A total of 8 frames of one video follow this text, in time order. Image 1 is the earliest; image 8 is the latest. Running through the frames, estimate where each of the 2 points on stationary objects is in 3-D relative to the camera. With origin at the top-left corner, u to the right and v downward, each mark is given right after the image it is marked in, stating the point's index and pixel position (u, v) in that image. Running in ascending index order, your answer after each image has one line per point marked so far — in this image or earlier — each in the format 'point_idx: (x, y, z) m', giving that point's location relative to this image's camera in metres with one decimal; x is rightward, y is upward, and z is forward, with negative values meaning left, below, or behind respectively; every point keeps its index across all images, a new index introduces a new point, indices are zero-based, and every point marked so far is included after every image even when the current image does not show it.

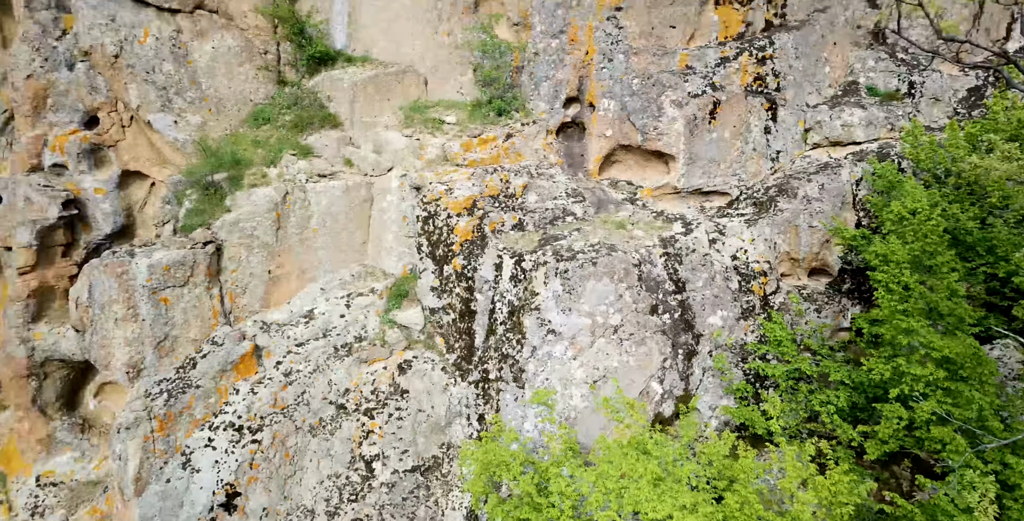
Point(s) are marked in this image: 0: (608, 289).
0: (+0.9, -0.3, +6.1) m
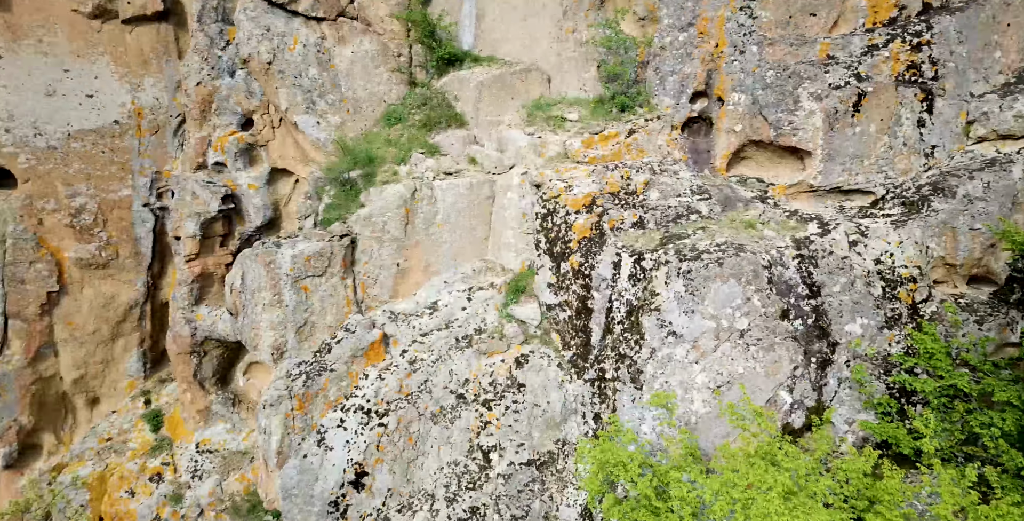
0: (+2.1, -0.3, +5.8) m
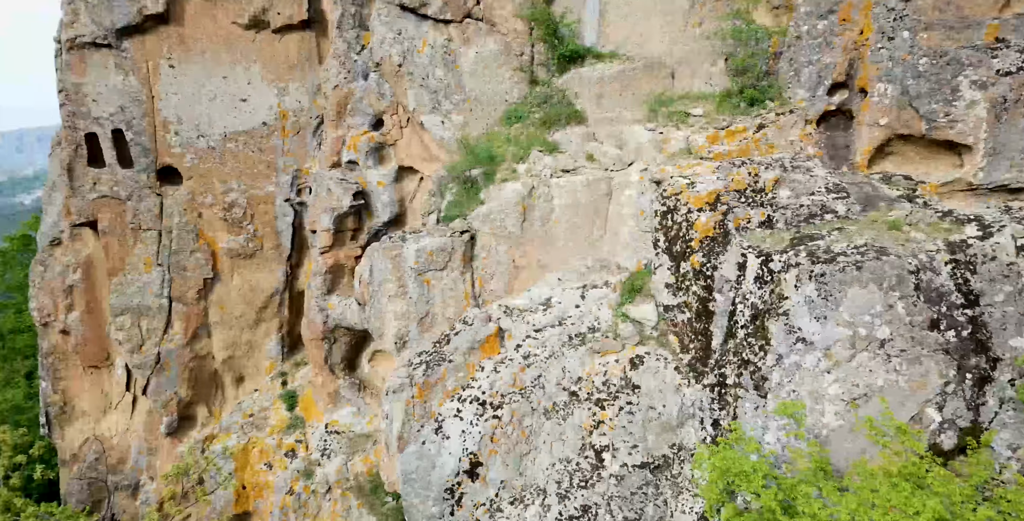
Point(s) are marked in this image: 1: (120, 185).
0: (+3.1, -0.3, +5.4) m
1: (-6.3, +1.2, +10.2) m
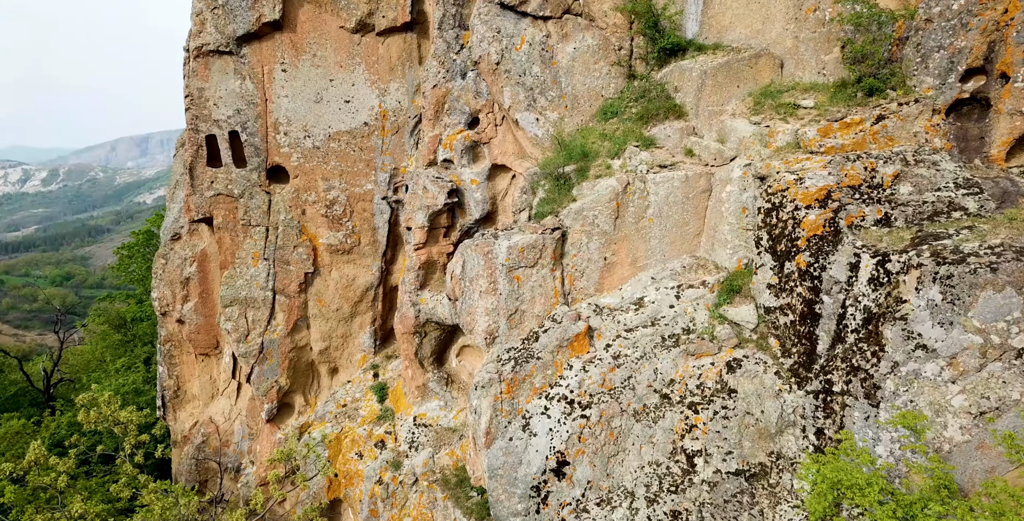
0: (+3.8, -0.3, +4.8) m
1: (-4.7, +1.3, +10.9) m
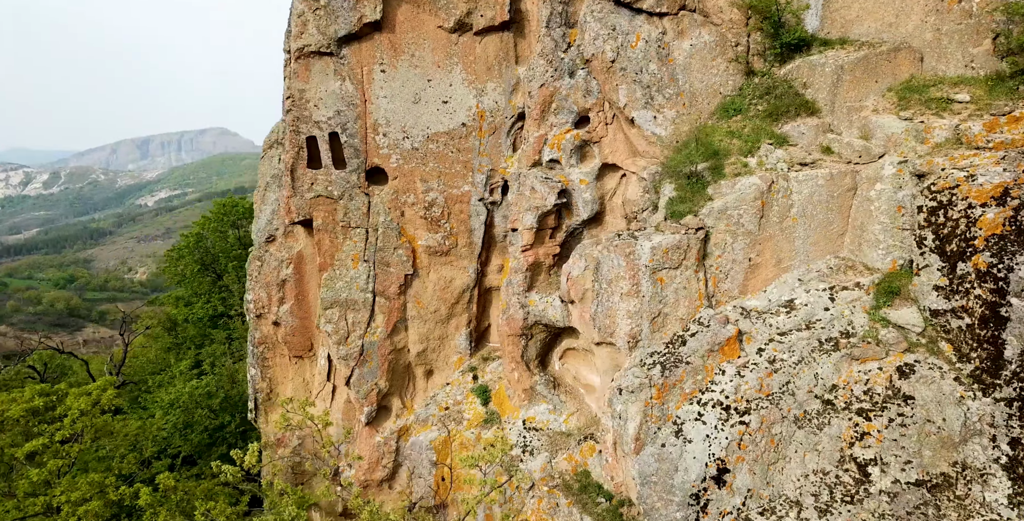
0: (+5.4, -0.3, +4.5) m
1: (-3.0, +1.3, +10.8) m
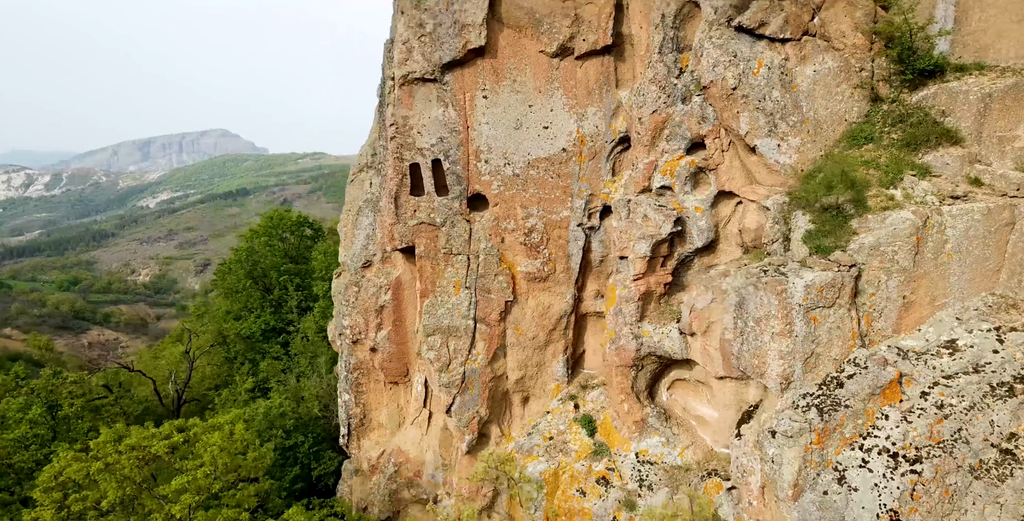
0: (+6.9, -0.7, +4.2) m
1: (-1.3, +0.8, +10.8) m
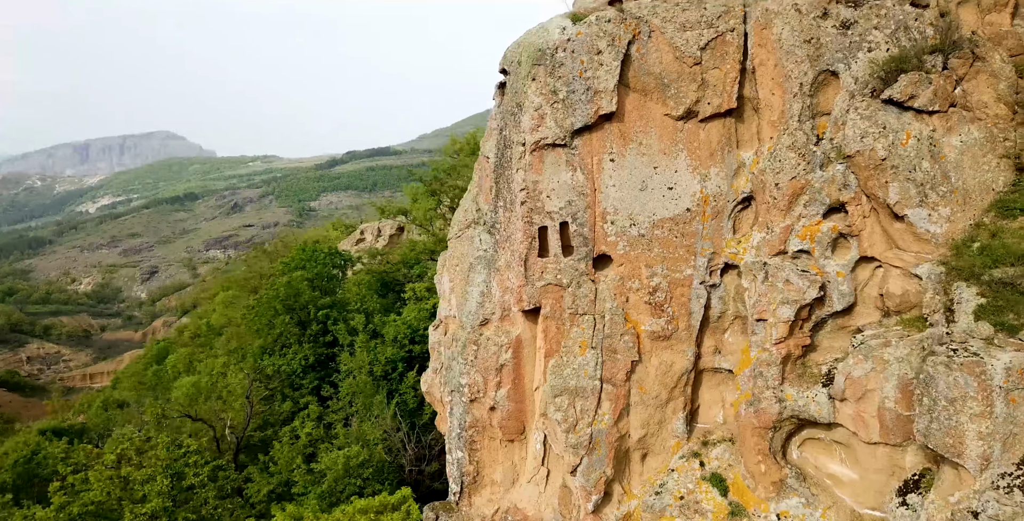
0: (+9.2, -1.5, +4.4) m
1: (+0.9, -0.2, +10.9) m
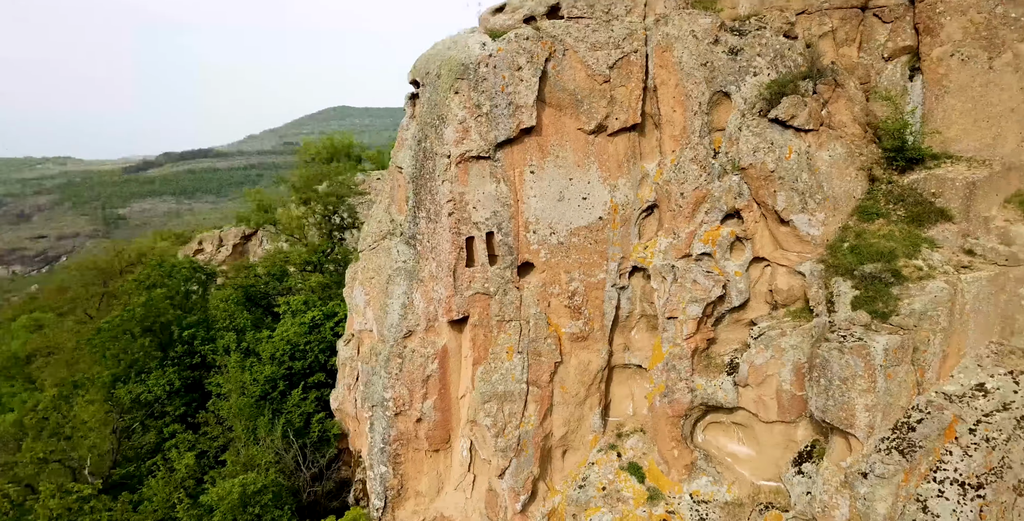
0: (+9.1, -1.3, +6.6) m
1: (-0.4, -0.4, +11.1) m
